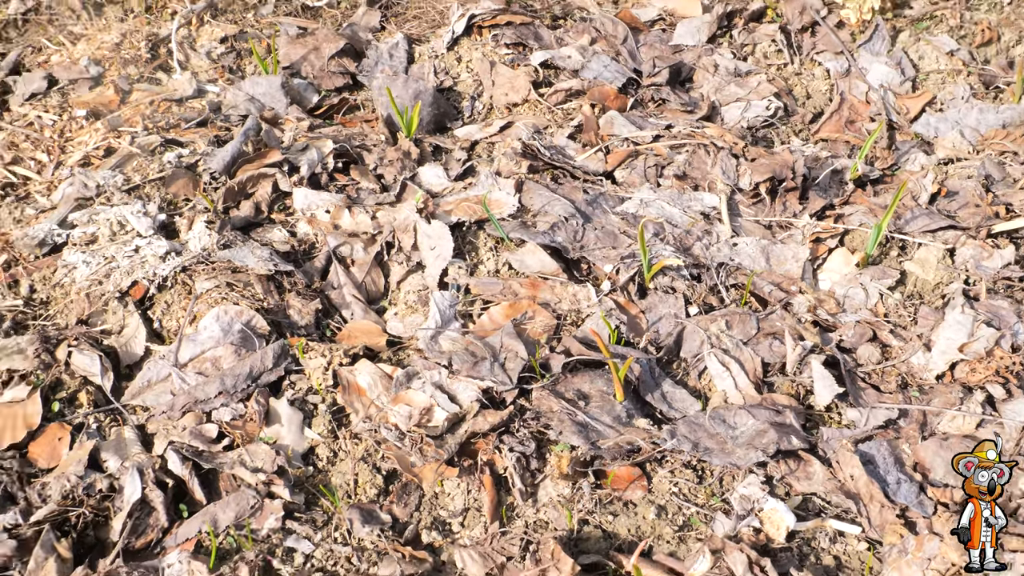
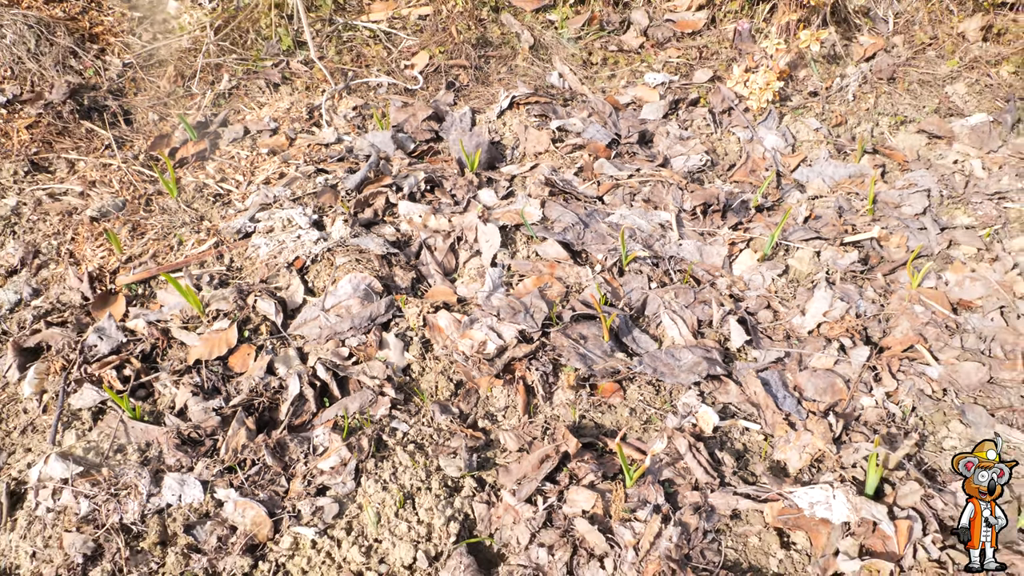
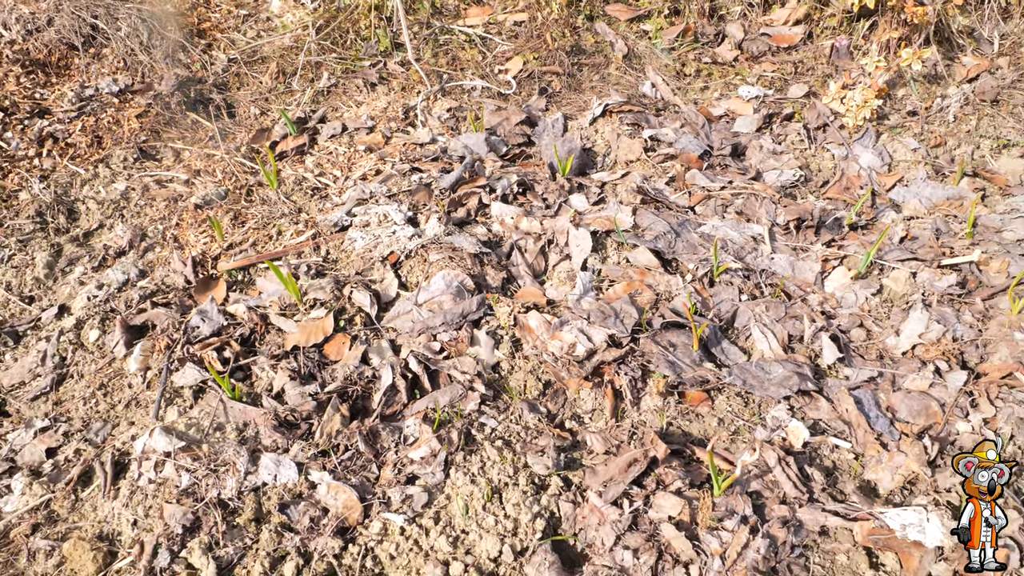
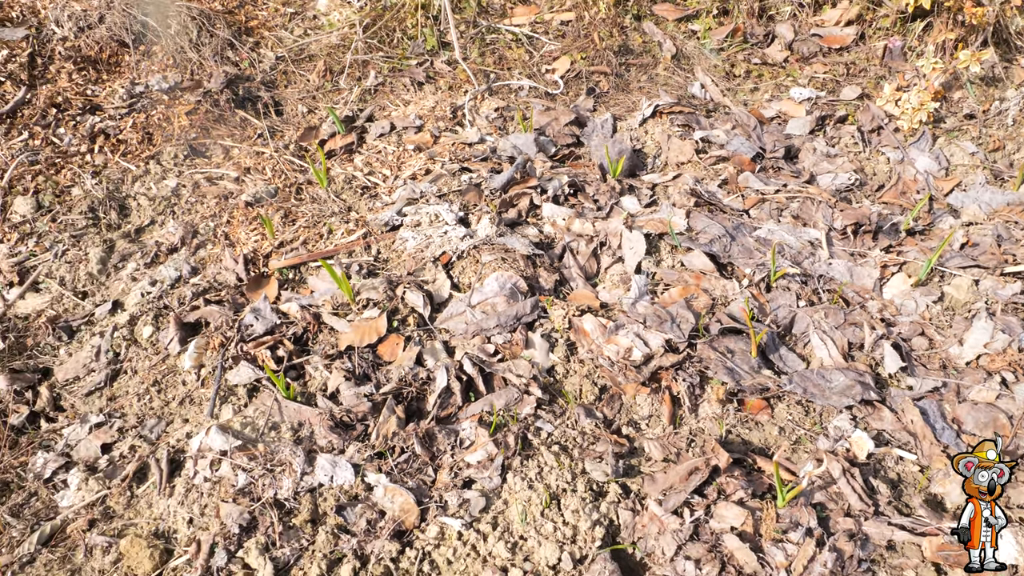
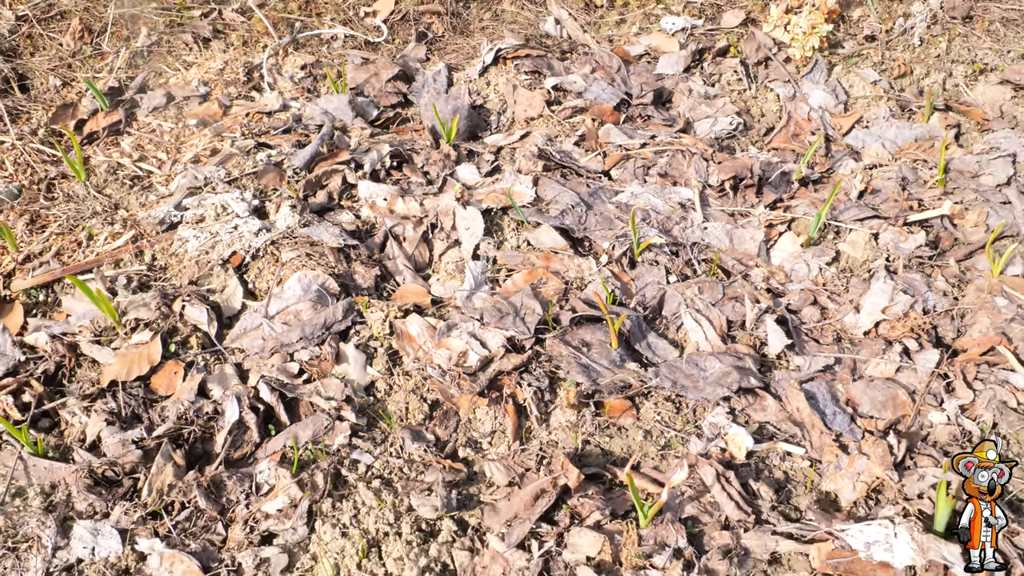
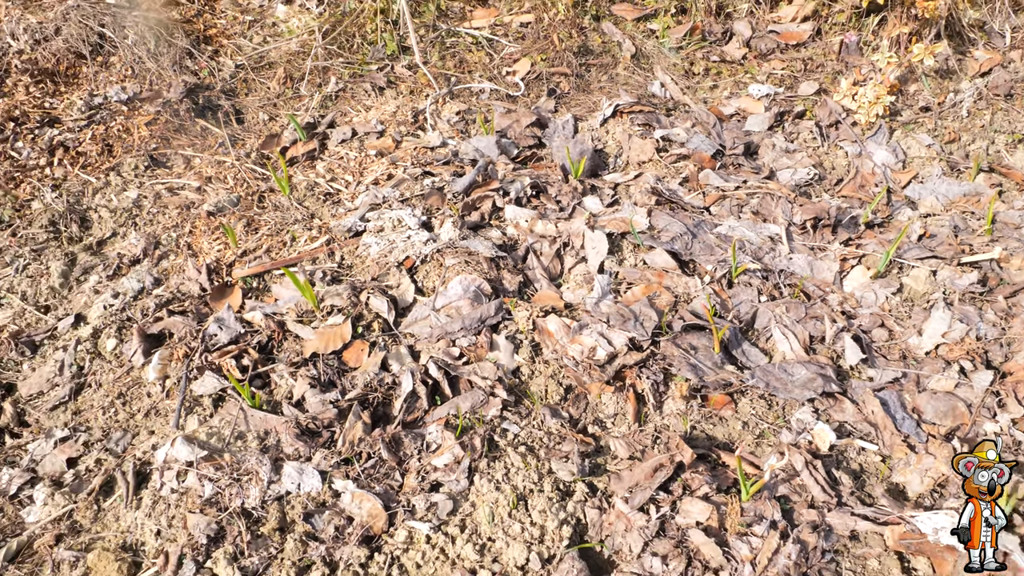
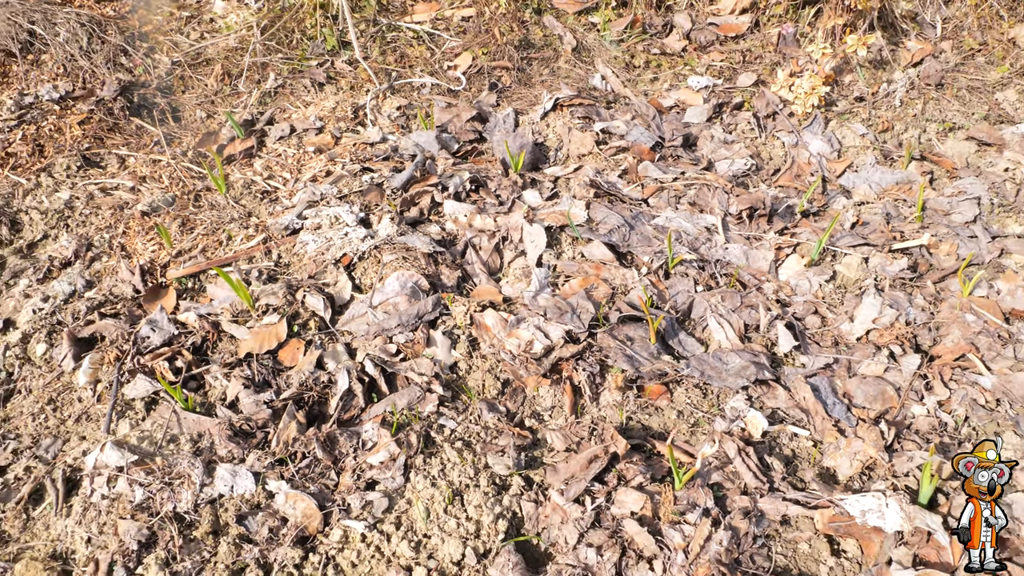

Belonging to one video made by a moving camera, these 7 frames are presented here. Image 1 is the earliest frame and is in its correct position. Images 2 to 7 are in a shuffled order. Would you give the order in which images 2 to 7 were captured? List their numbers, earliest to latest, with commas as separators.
5, 2, 7, 6, 4, 3
